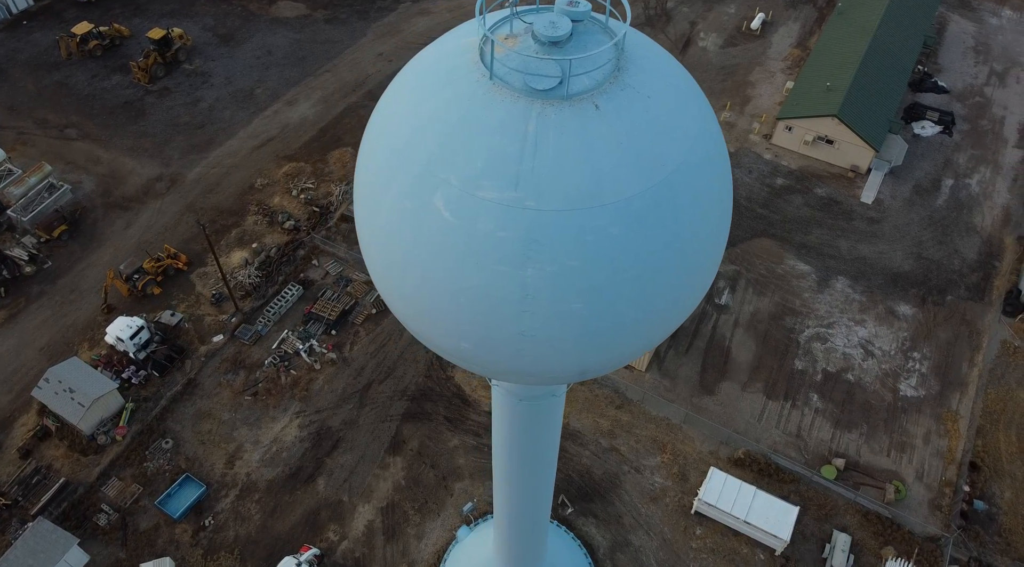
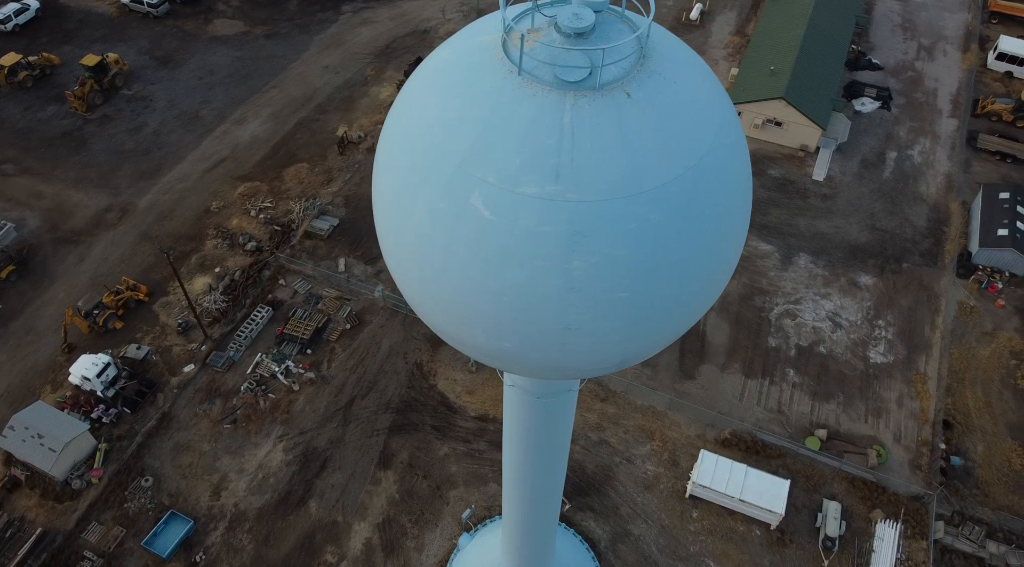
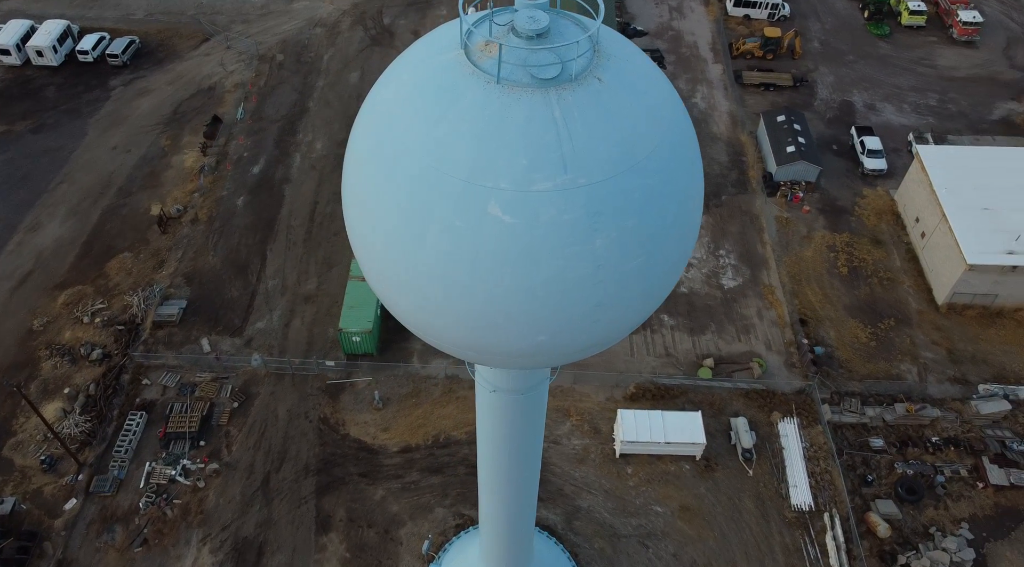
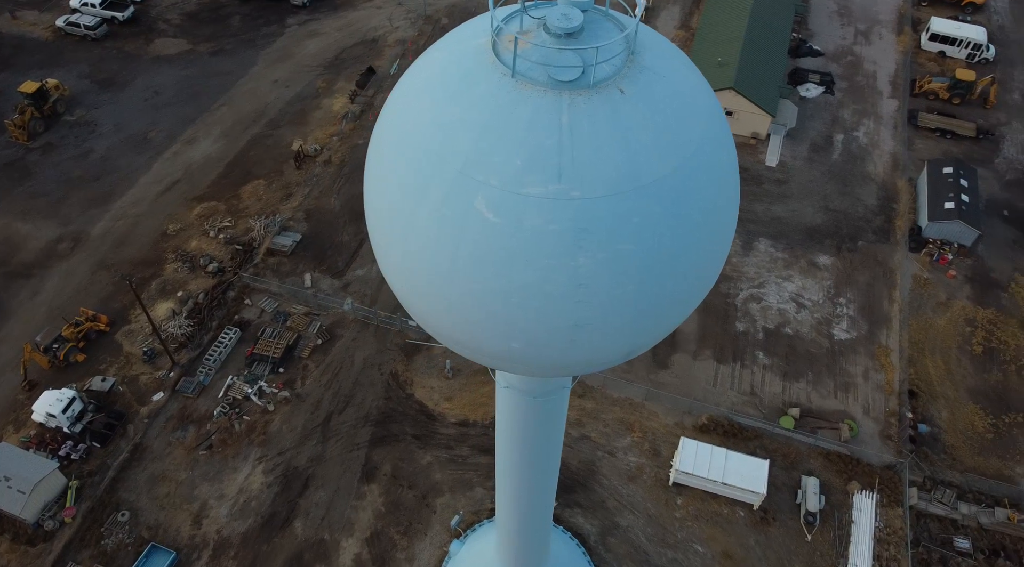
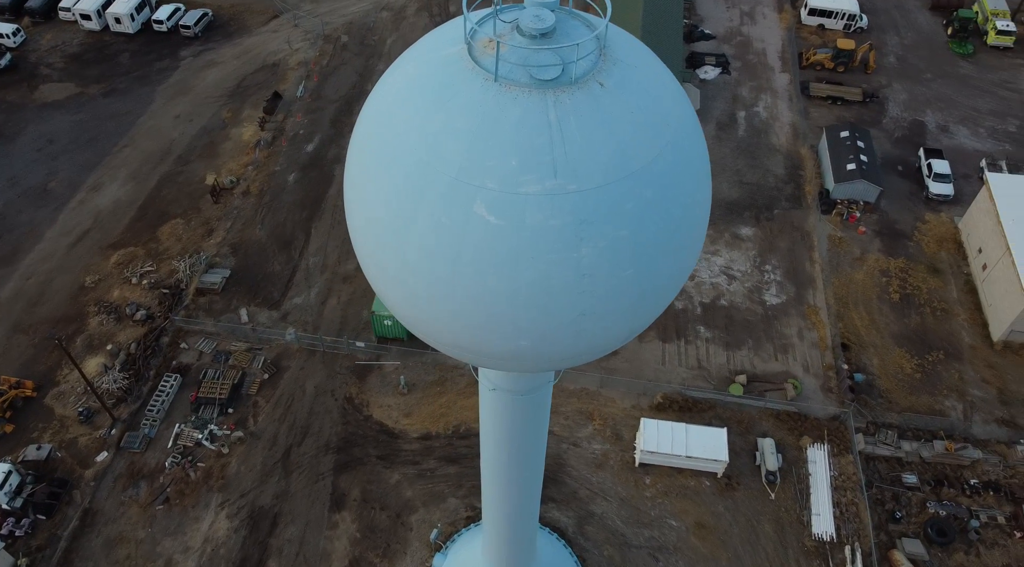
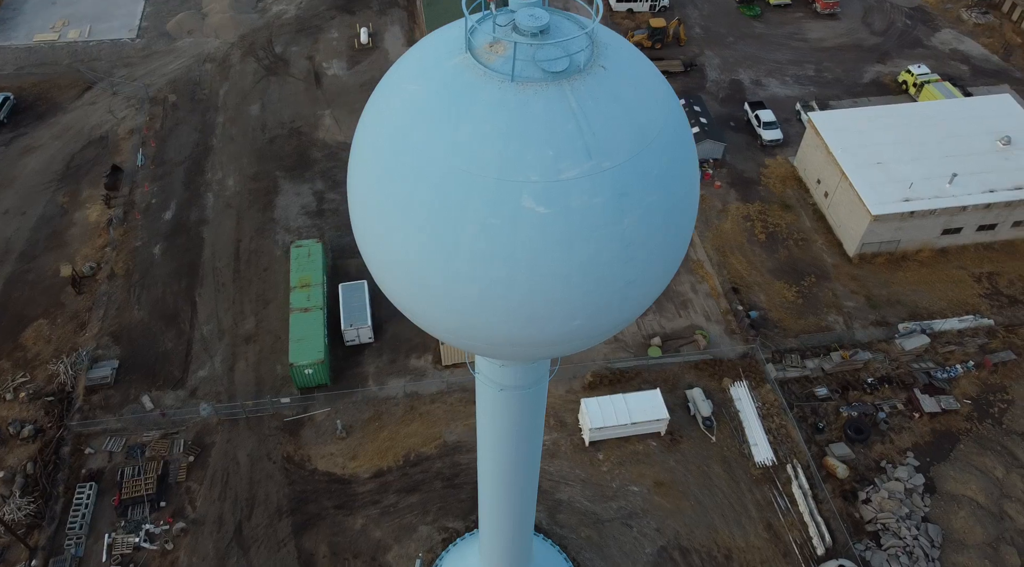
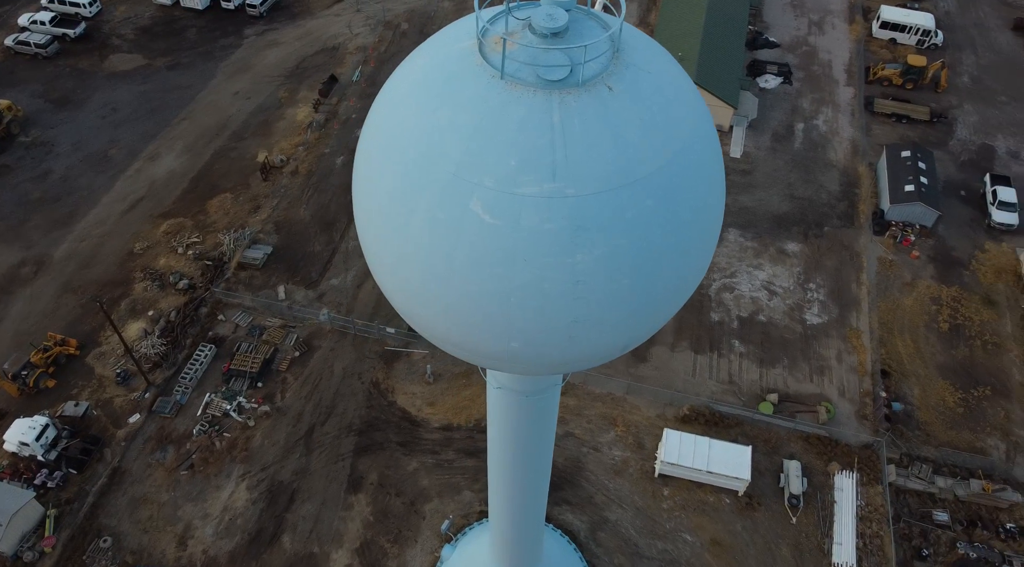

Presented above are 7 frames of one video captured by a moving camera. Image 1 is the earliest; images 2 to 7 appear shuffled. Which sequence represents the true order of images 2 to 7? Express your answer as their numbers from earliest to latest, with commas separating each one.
2, 4, 7, 5, 3, 6
